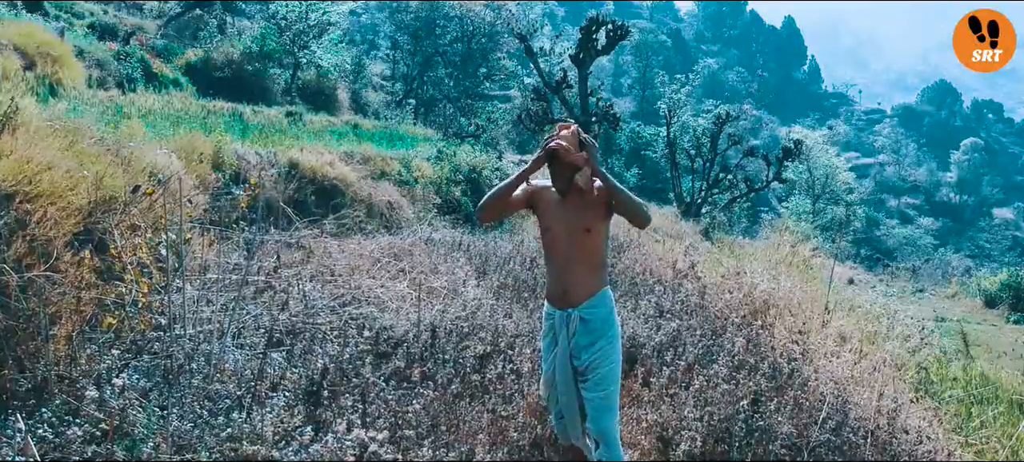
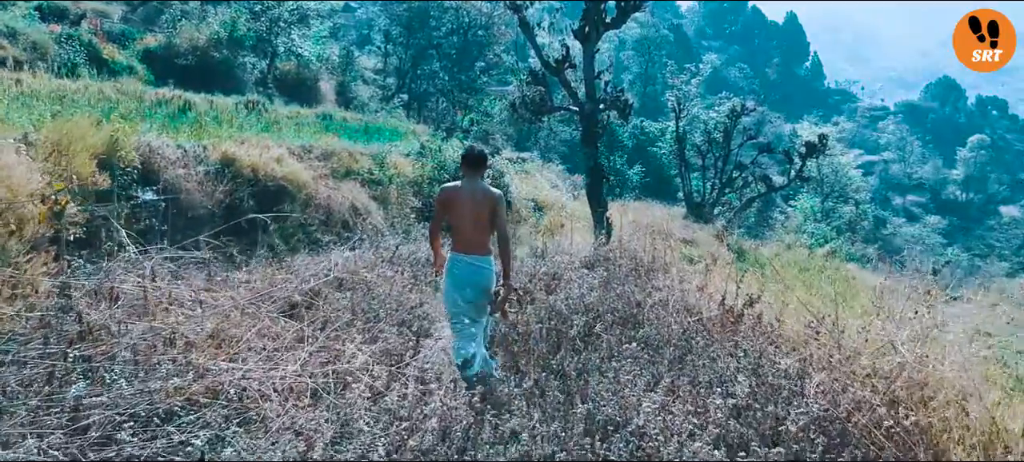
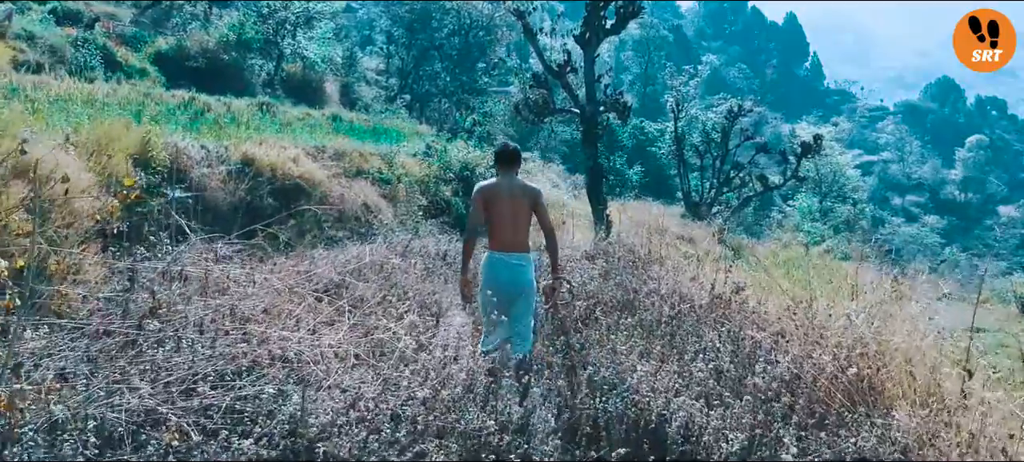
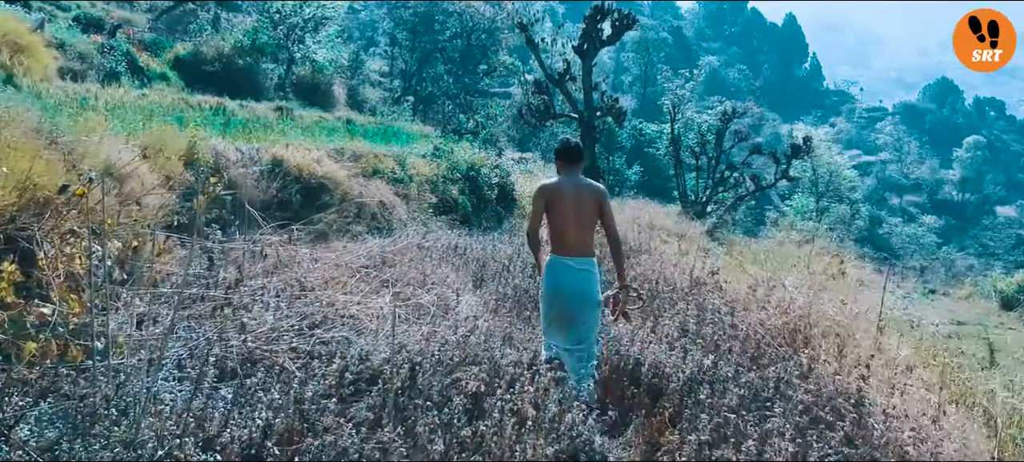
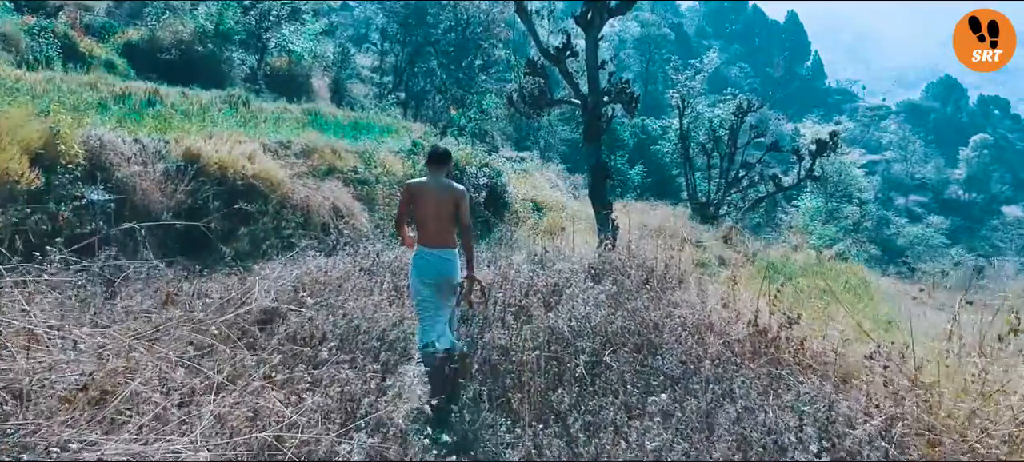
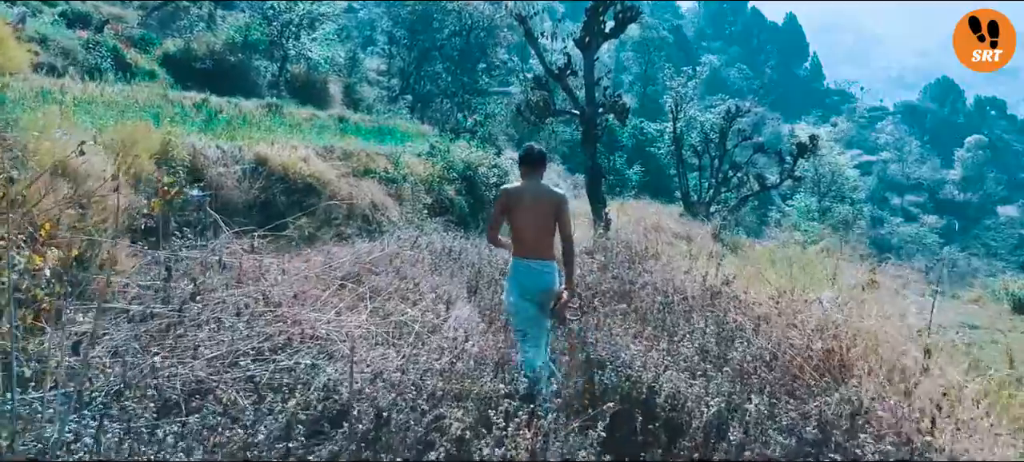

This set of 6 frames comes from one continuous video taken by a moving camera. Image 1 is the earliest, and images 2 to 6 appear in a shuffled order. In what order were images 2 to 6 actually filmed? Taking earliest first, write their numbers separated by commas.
4, 6, 3, 2, 5
